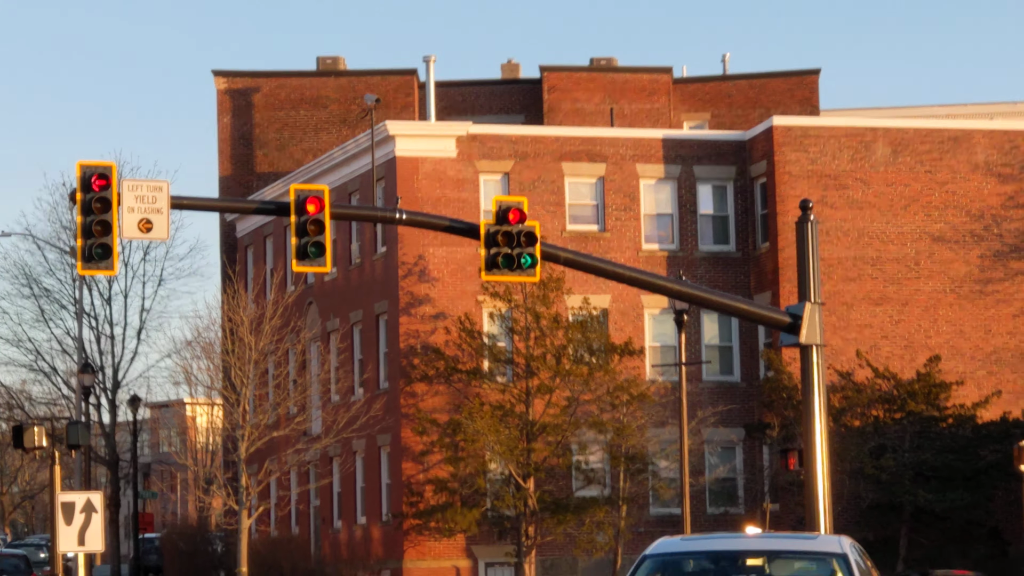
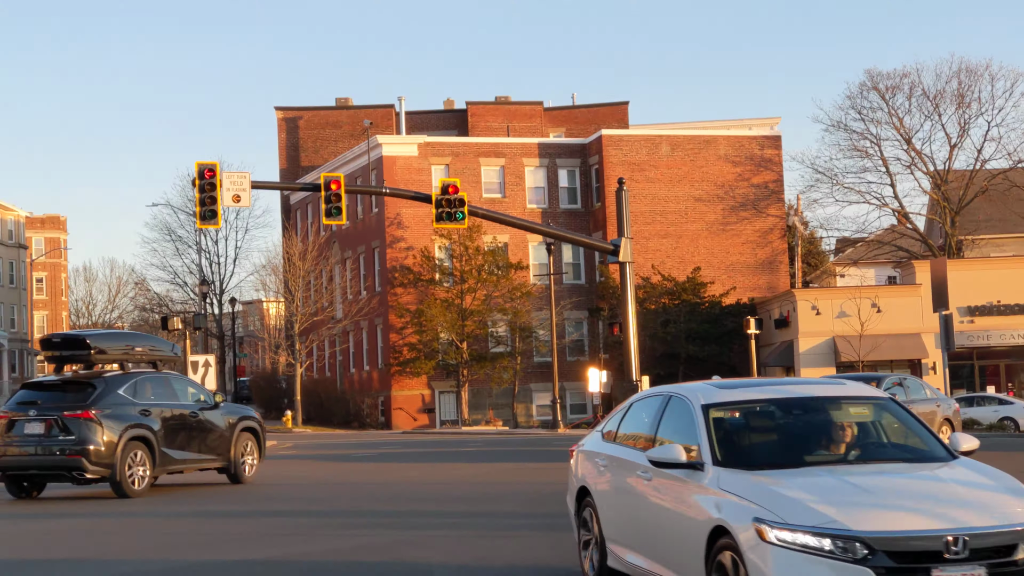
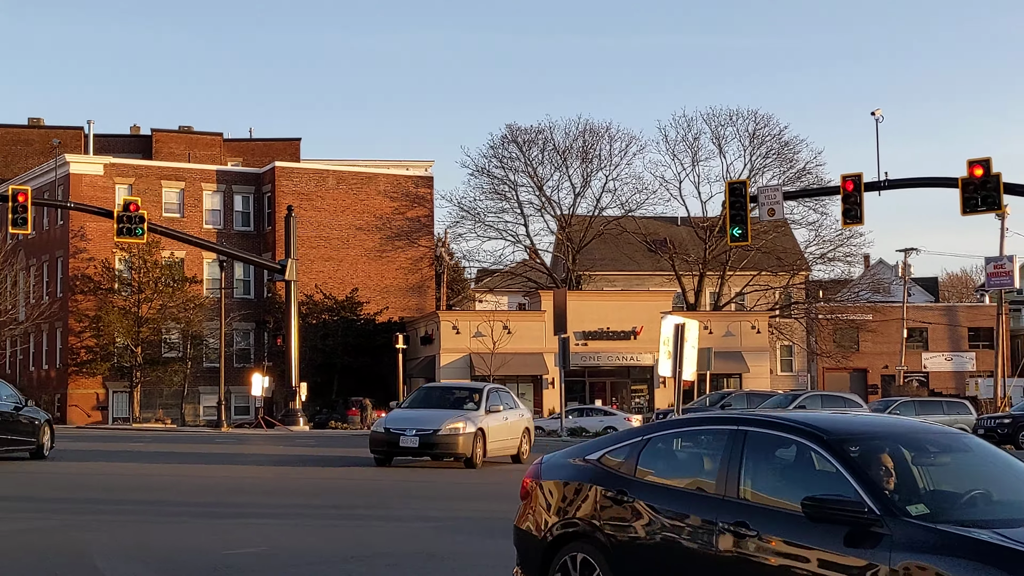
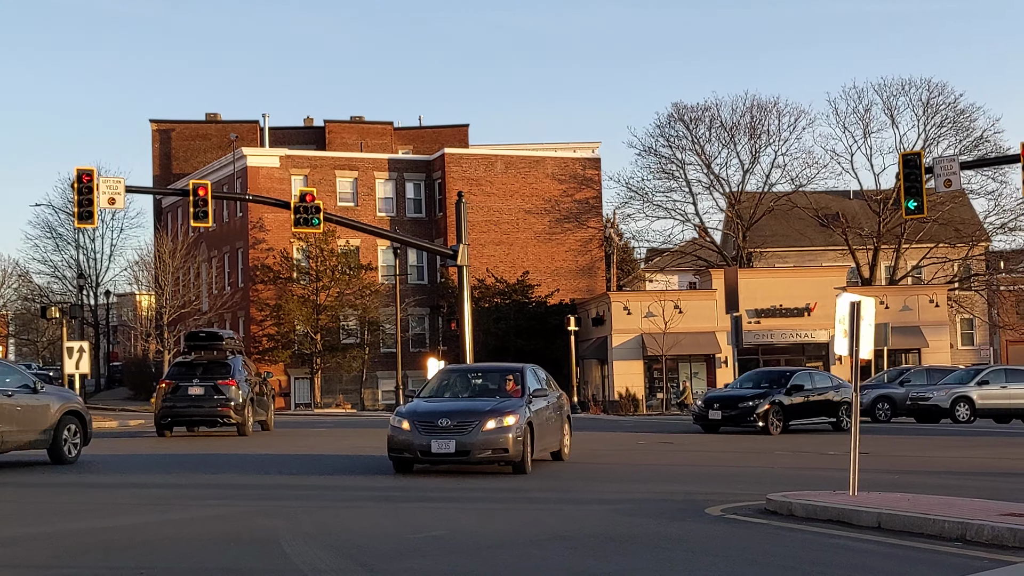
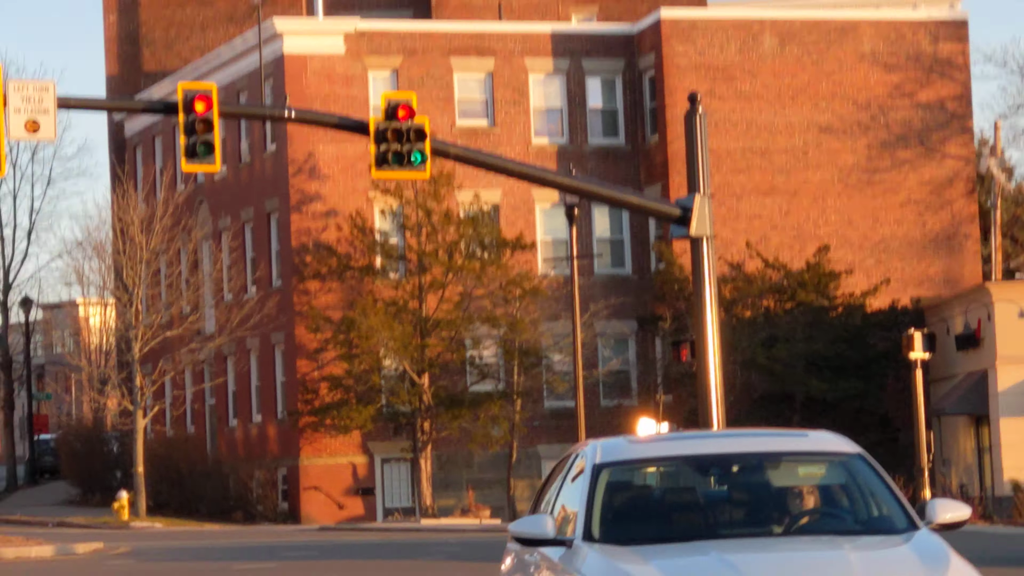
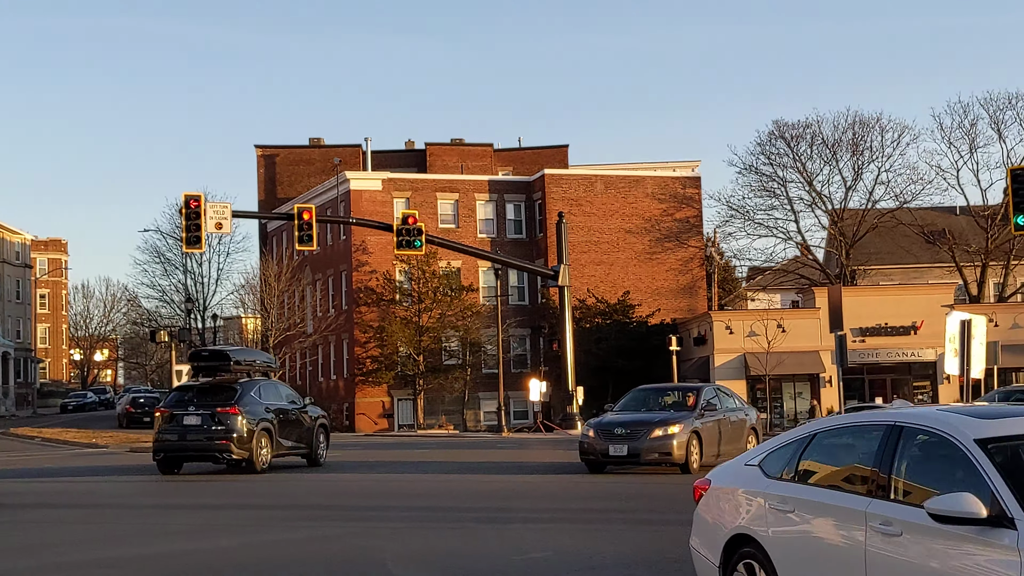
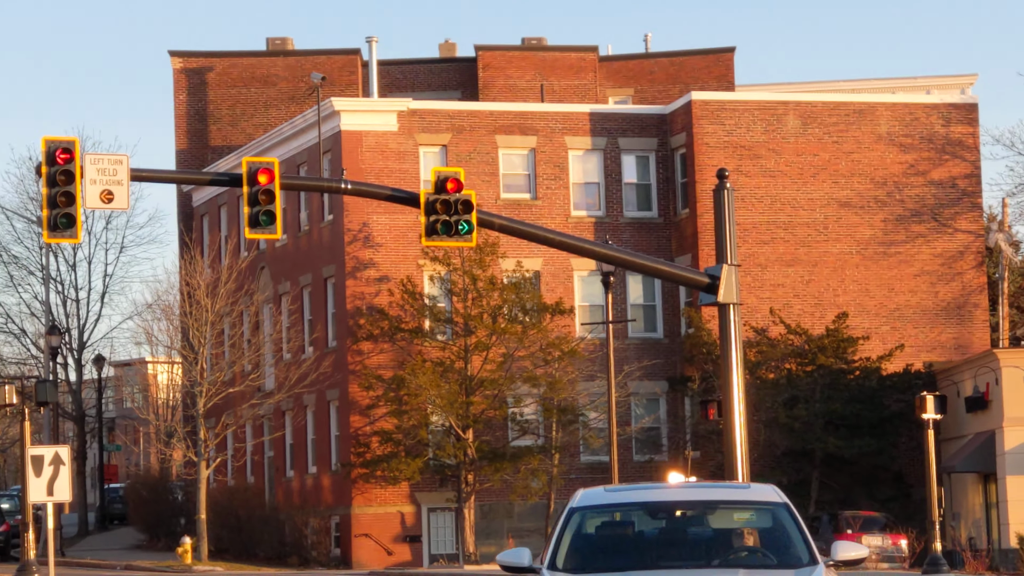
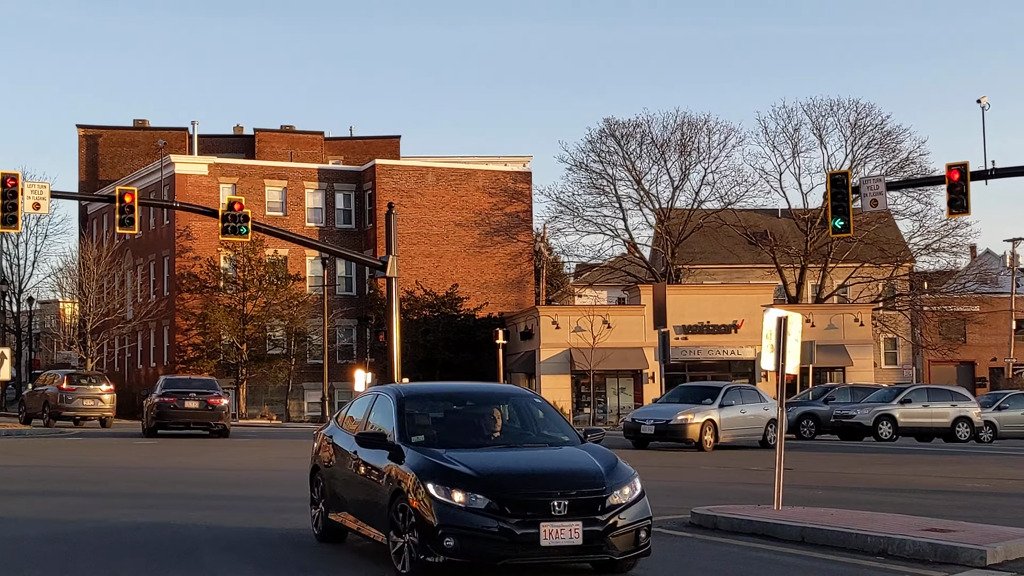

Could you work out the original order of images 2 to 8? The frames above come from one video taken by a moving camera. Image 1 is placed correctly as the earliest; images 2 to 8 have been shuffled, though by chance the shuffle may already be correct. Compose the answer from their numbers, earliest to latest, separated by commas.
7, 5, 2, 6, 4, 8, 3
